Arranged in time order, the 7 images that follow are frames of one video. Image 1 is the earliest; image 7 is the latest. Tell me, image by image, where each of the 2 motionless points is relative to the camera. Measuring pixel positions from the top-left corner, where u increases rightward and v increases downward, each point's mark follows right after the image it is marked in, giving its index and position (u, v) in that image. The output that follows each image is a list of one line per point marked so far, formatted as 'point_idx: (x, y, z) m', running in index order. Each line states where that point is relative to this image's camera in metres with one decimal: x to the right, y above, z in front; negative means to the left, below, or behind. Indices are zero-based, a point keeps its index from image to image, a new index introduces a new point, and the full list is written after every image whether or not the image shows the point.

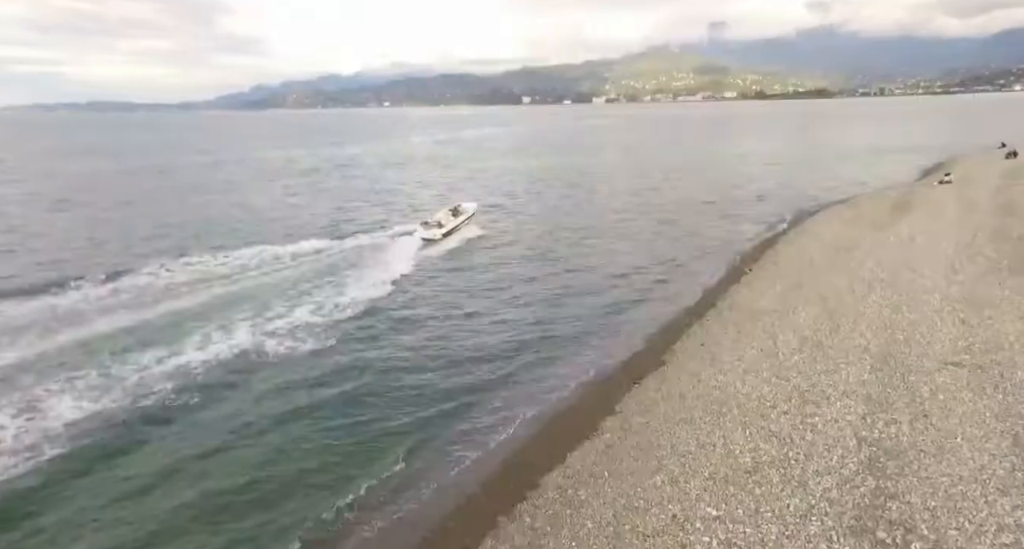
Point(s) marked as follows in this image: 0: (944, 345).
0: (+6.9, -1.1, +10.0) m
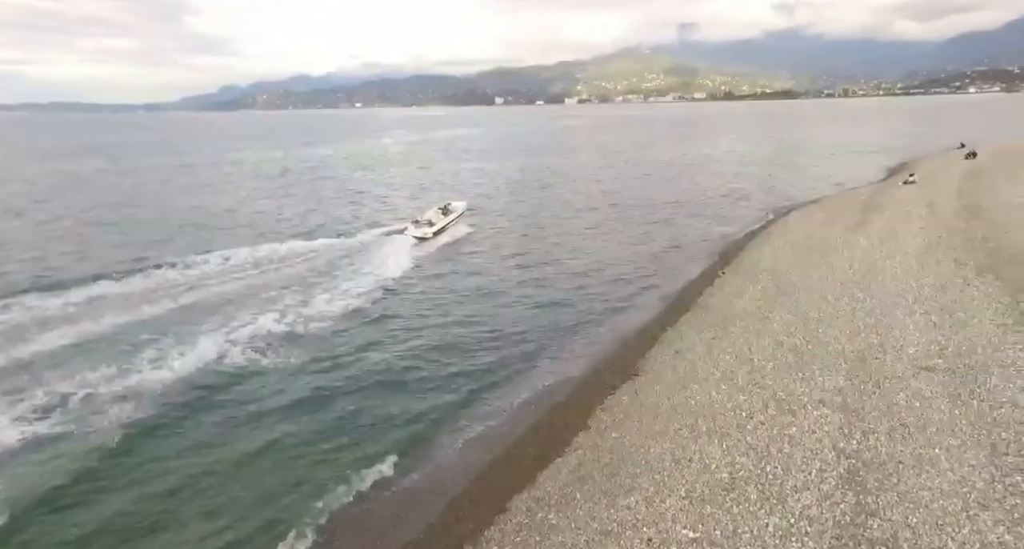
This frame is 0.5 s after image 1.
0: (+6.4, -1.2, +9.9) m
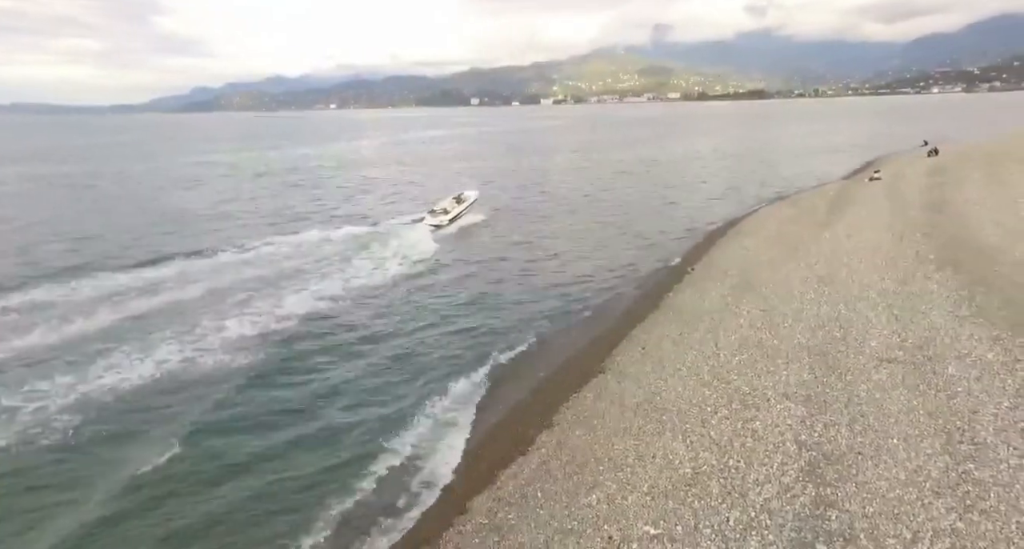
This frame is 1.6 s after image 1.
0: (+5.9, -1.1, +10.1) m
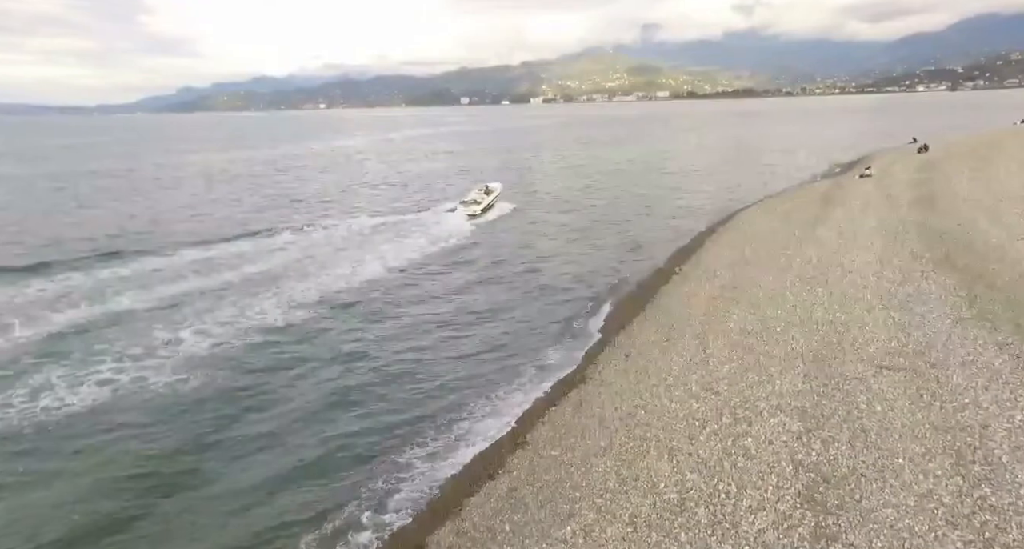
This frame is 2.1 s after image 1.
0: (+5.5, -1.1, +9.4) m
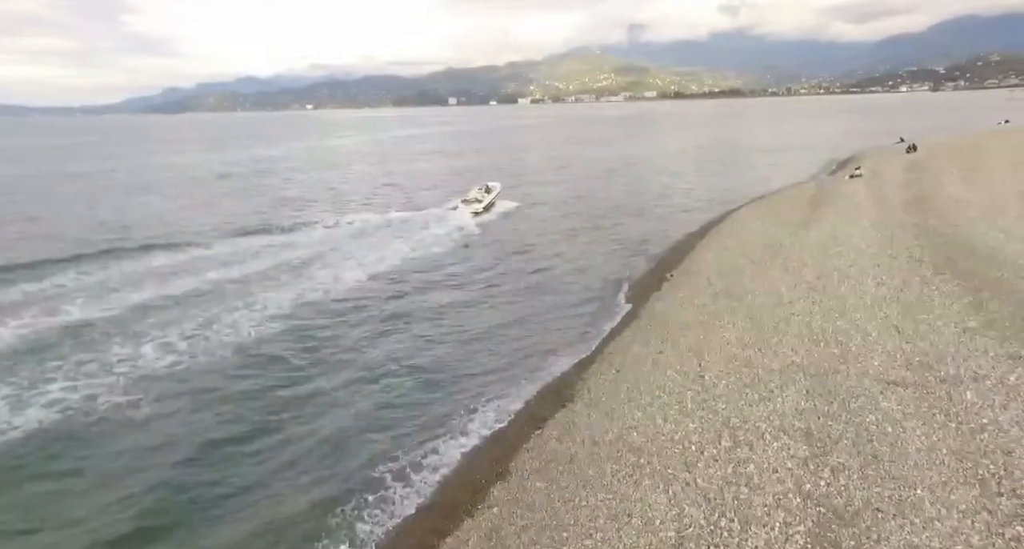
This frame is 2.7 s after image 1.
0: (+5.2, -1.2, +8.9) m
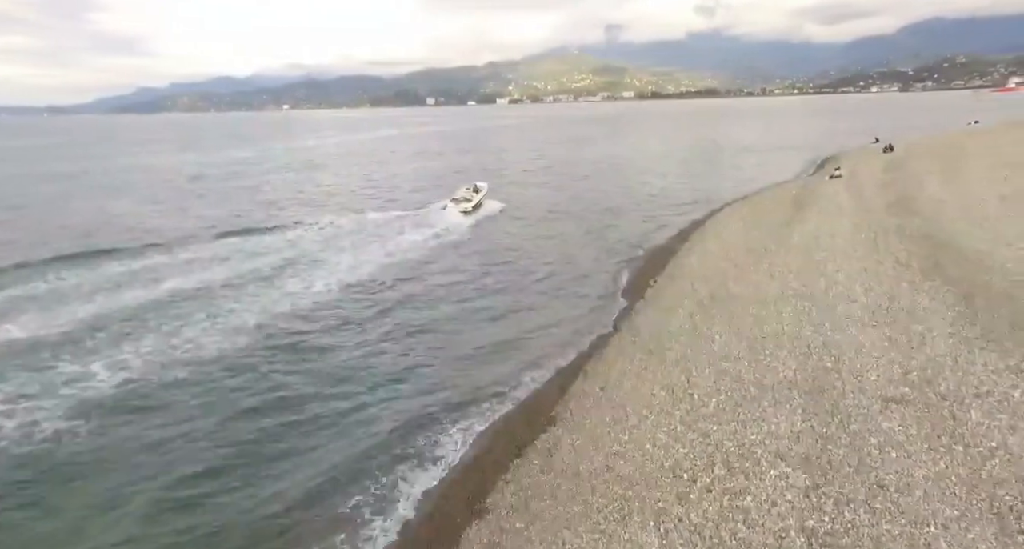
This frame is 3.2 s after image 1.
0: (+4.9, -1.3, +8.4) m
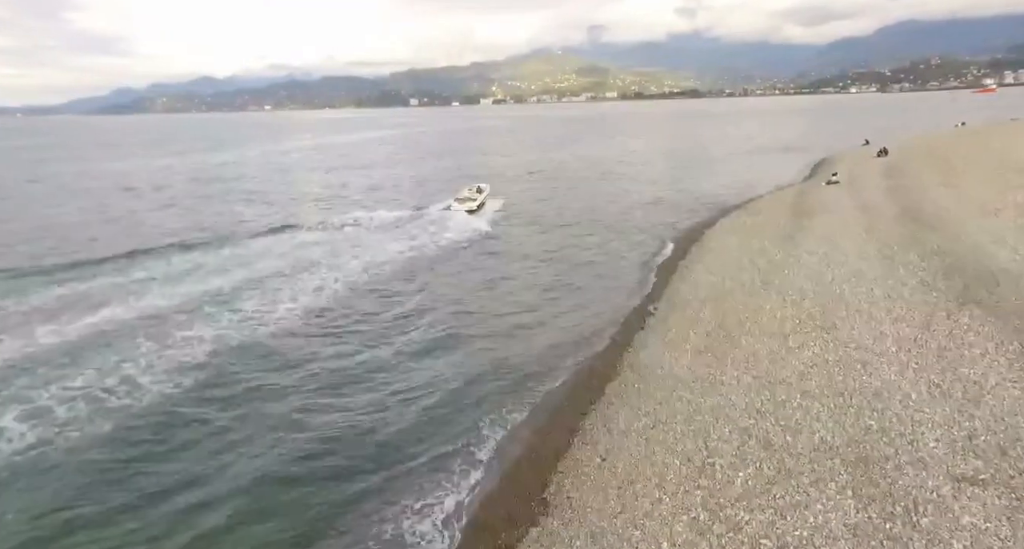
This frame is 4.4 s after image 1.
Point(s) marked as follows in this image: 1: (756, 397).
0: (+4.8, -1.8, +7.0) m
1: (+3.3, -1.7, +8.5) m
